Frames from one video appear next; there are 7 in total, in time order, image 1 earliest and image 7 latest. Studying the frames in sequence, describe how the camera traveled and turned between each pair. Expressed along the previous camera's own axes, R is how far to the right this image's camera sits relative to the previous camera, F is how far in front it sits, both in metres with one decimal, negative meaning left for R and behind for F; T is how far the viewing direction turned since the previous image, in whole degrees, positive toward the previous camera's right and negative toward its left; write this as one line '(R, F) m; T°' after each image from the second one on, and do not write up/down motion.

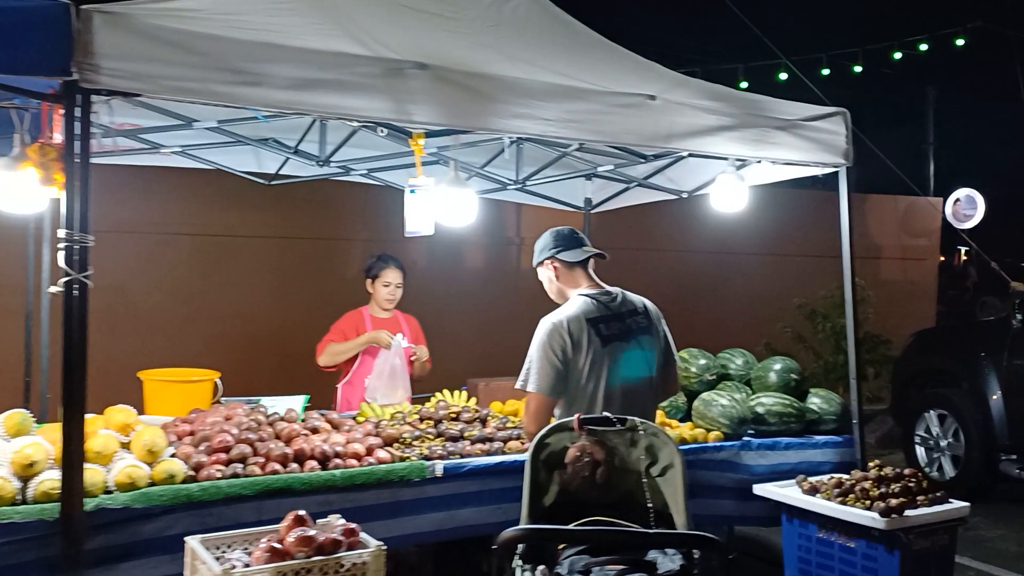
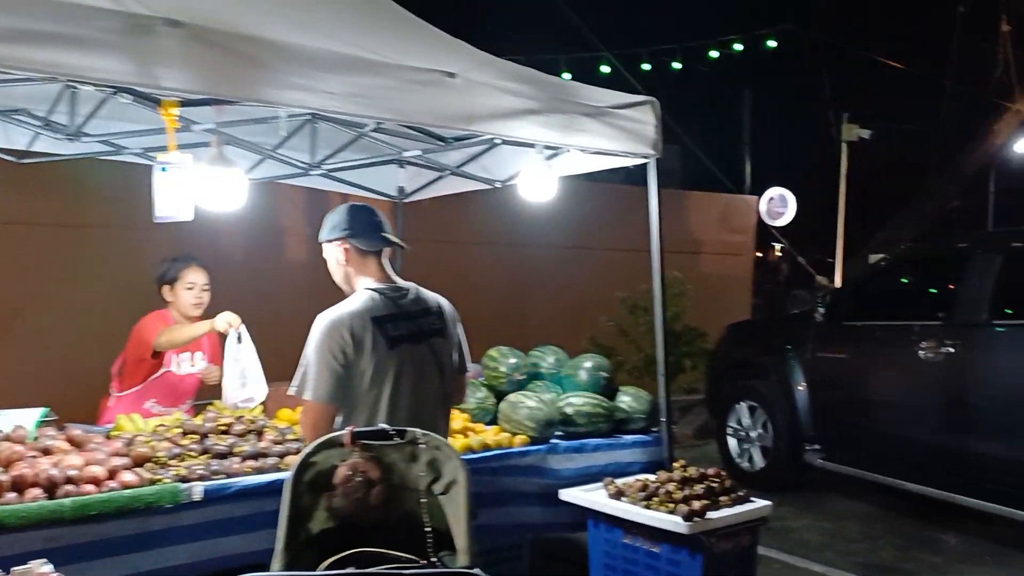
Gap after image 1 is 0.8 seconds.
(+0.2, +0.3) m; +10°
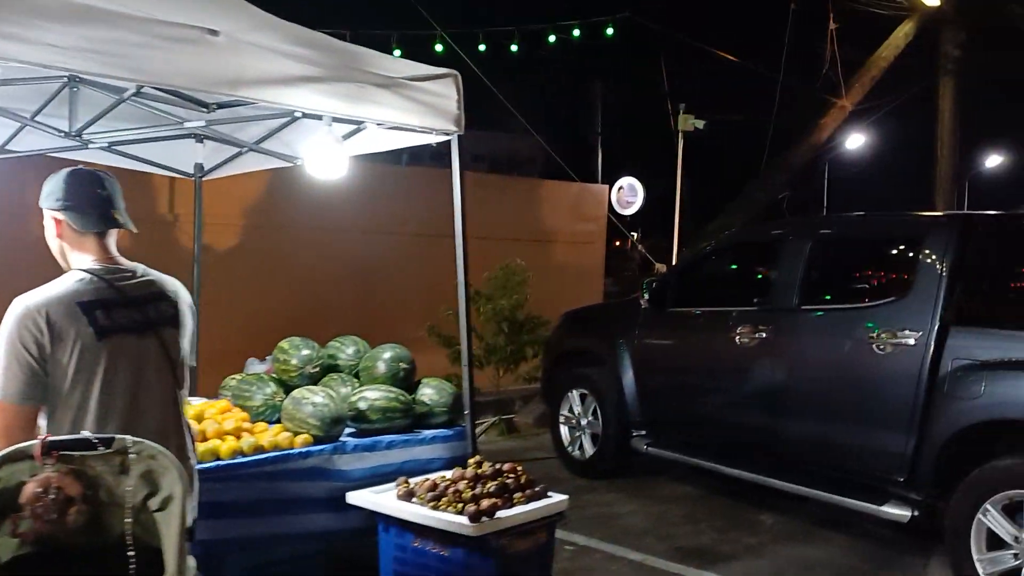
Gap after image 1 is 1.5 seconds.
(+0.3, +0.2) m; +9°
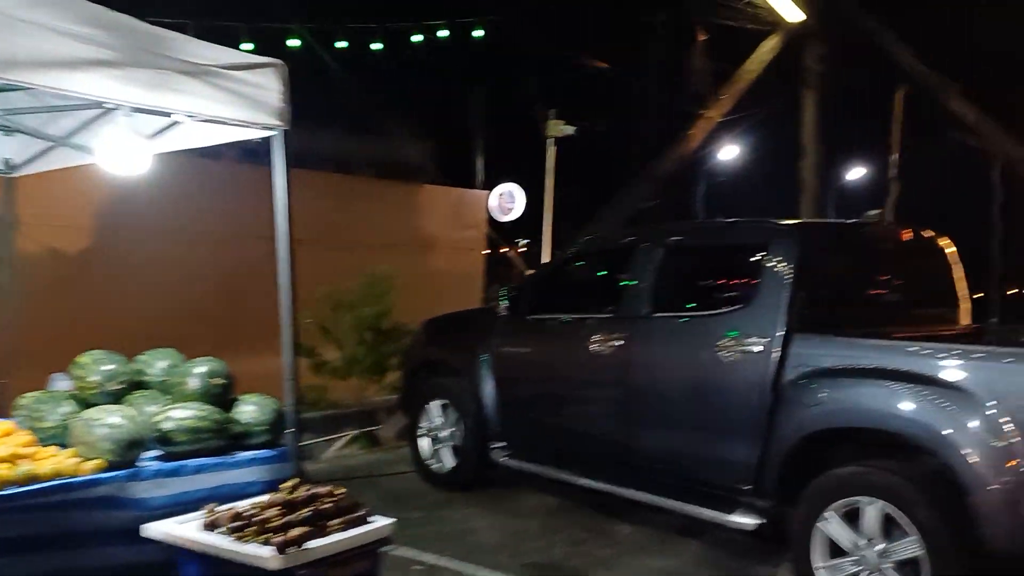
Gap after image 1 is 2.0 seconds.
(+0.3, +0.2) m; +7°
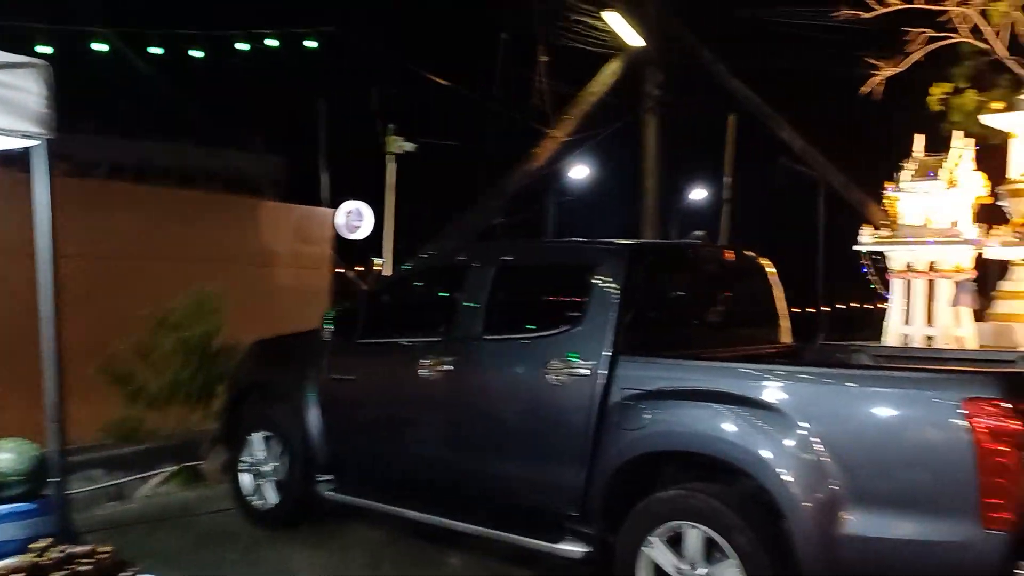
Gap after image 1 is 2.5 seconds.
(+0.2, +0.2) m; +9°
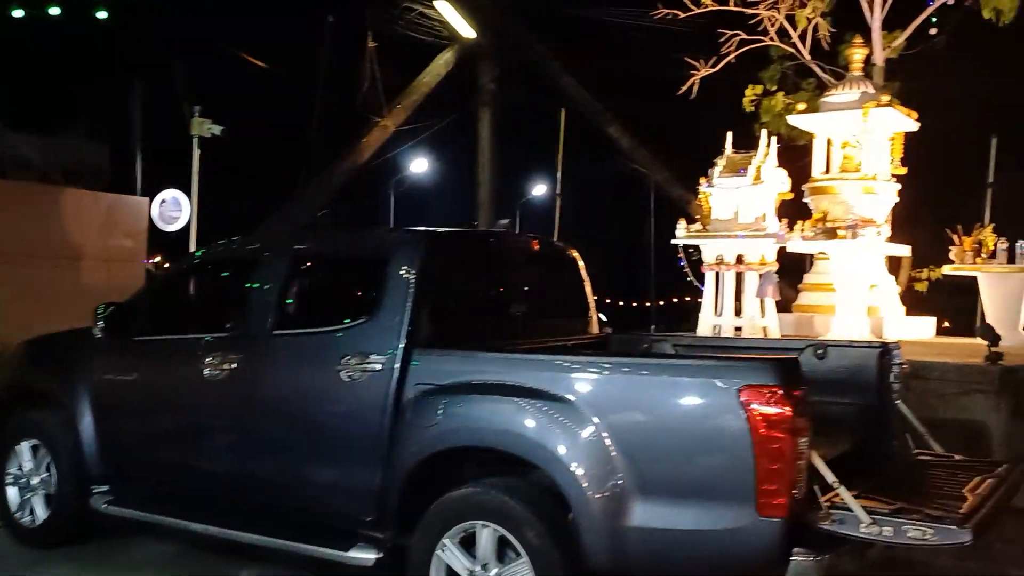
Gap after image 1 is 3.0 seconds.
(+0.3, +0.2) m; +10°
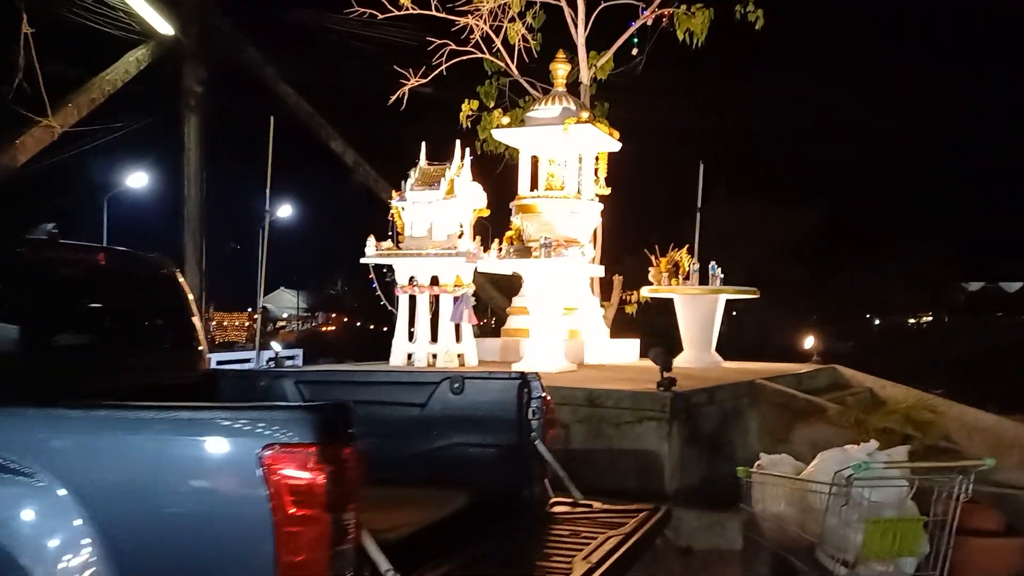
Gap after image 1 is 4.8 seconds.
(+1.0, +0.9) m; +15°
